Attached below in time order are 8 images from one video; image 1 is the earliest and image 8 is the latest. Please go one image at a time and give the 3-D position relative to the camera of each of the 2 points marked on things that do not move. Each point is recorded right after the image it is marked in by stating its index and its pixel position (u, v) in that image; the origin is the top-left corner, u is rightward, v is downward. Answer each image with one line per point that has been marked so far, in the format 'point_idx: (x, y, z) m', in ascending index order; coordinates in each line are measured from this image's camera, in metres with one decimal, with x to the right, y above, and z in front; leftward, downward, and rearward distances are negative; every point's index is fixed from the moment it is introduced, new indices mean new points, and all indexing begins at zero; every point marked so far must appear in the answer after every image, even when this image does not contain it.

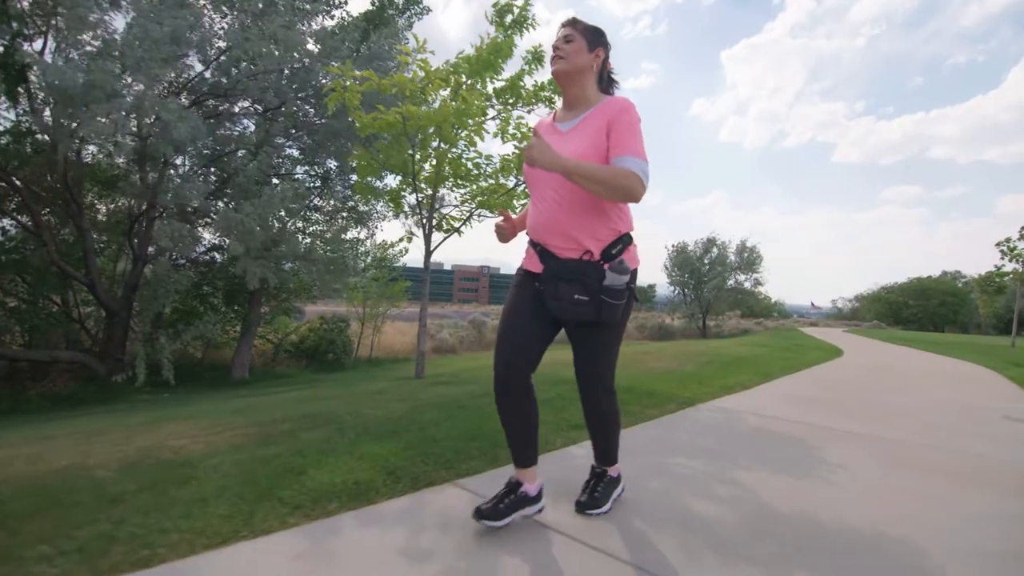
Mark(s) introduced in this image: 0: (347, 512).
0: (-0.5, -0.8, +1.9) m
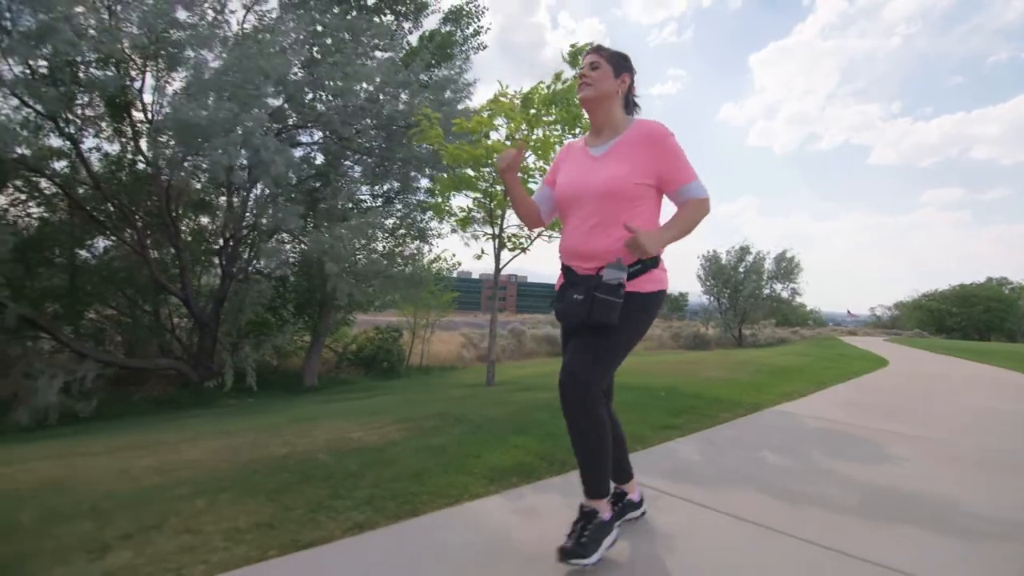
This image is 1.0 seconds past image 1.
0: (+0.1, -0.9, +2.4) m
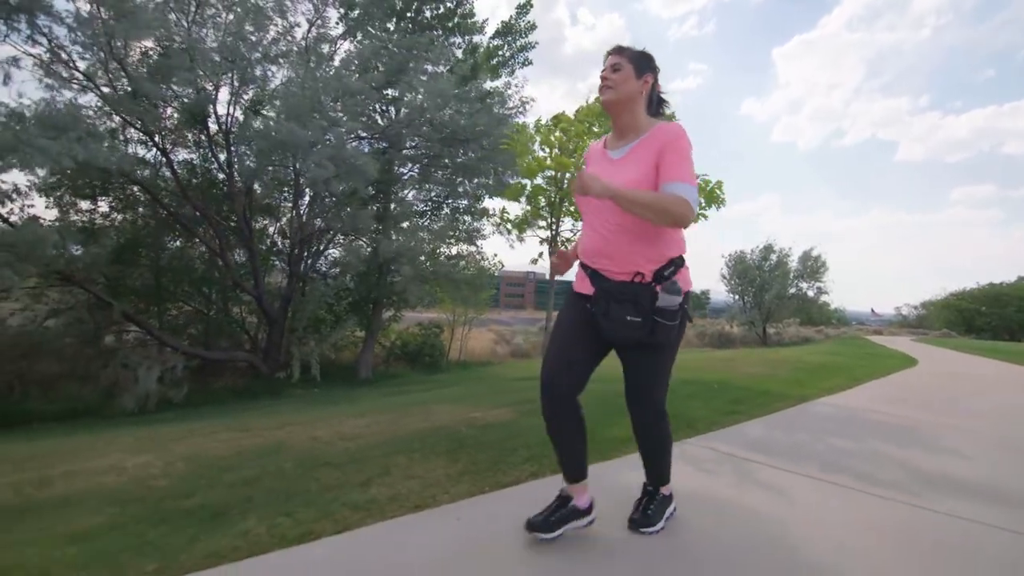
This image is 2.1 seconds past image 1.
0: (+0.7, -0.9, +2.9) m
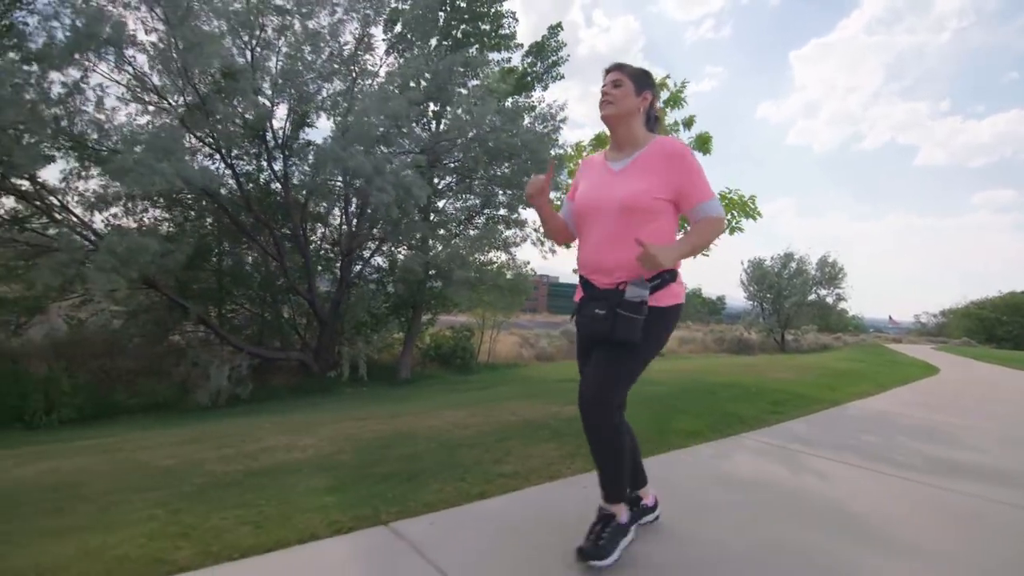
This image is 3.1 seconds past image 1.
0: (+1.2, -1.0, +3.4) m
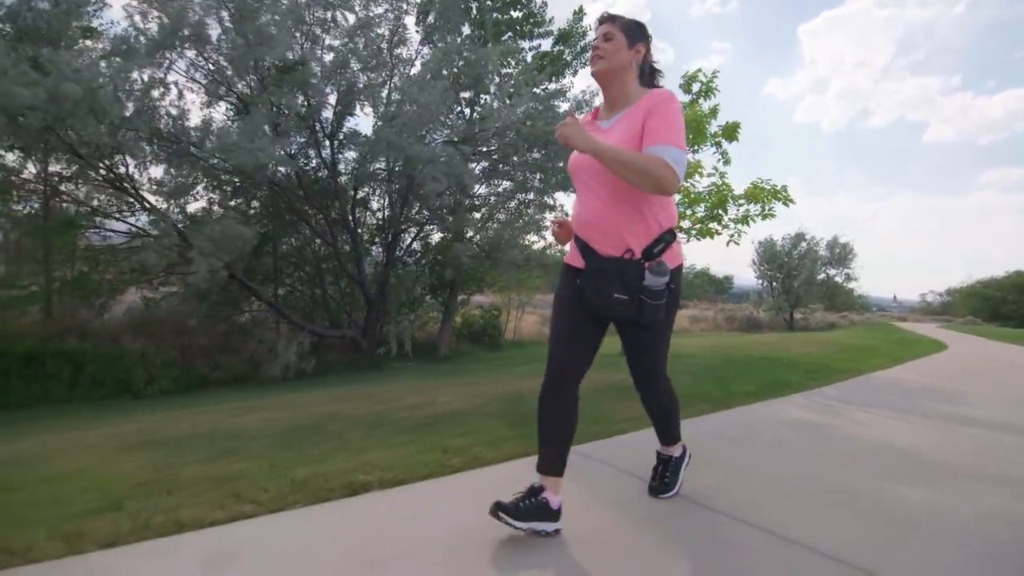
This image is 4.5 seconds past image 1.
0: (+1.9, -0.9, +4.1) m
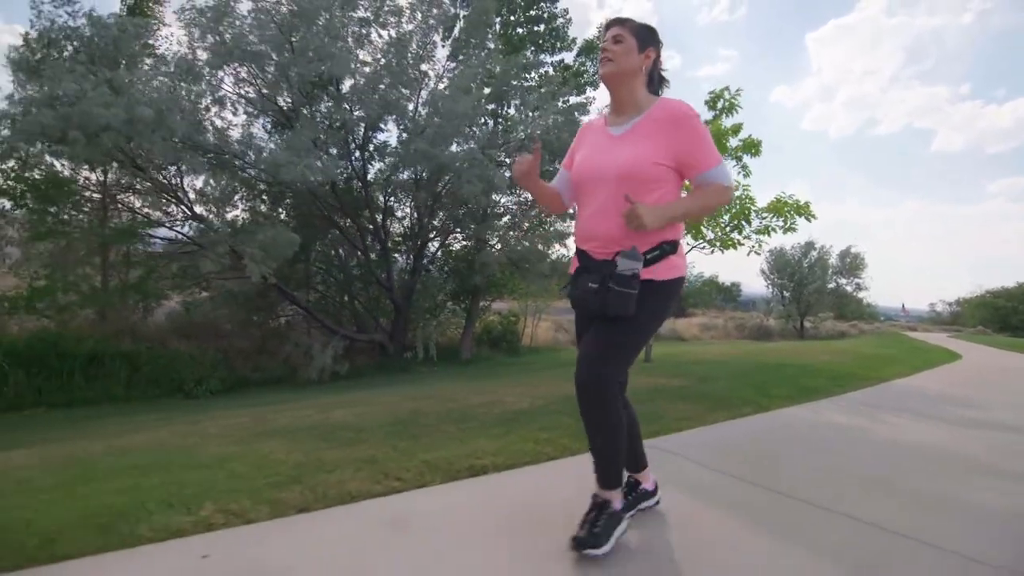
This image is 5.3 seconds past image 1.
0: (+2.3, -1.0, +4.3) m
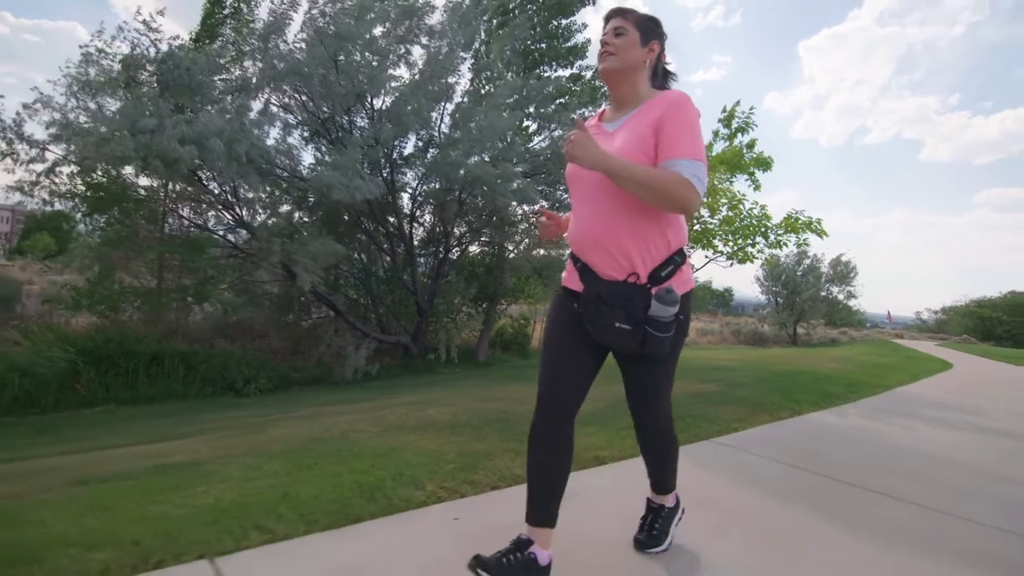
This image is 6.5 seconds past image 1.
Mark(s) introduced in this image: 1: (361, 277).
0: (+2.8, -1.1, +4.9) m
1: (-3.2, +0.2, +11.3) m
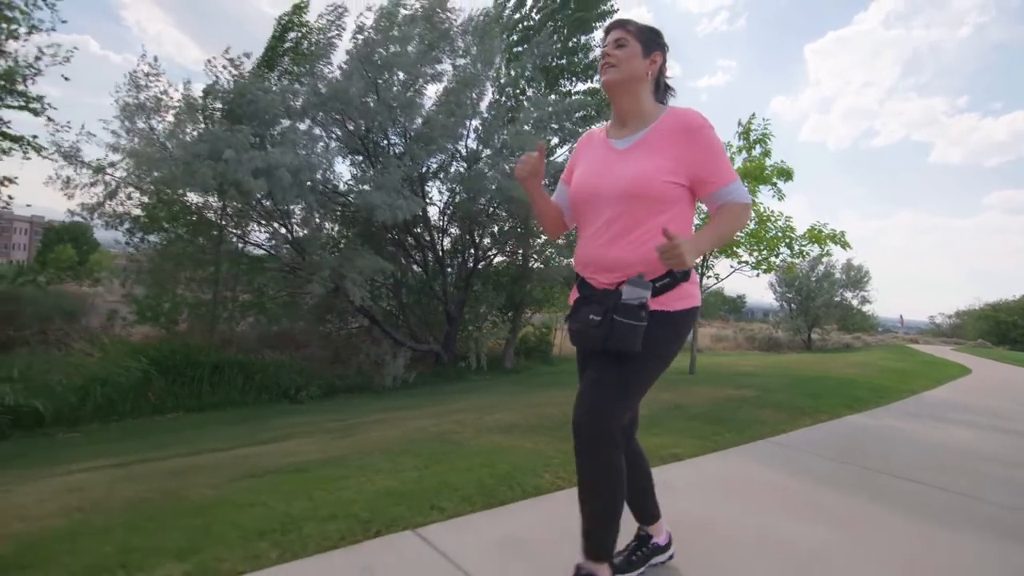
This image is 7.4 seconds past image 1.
0: (+3.3, -1.2, +5.2) m
1: (-2.6, 0.0, +11.7) m
